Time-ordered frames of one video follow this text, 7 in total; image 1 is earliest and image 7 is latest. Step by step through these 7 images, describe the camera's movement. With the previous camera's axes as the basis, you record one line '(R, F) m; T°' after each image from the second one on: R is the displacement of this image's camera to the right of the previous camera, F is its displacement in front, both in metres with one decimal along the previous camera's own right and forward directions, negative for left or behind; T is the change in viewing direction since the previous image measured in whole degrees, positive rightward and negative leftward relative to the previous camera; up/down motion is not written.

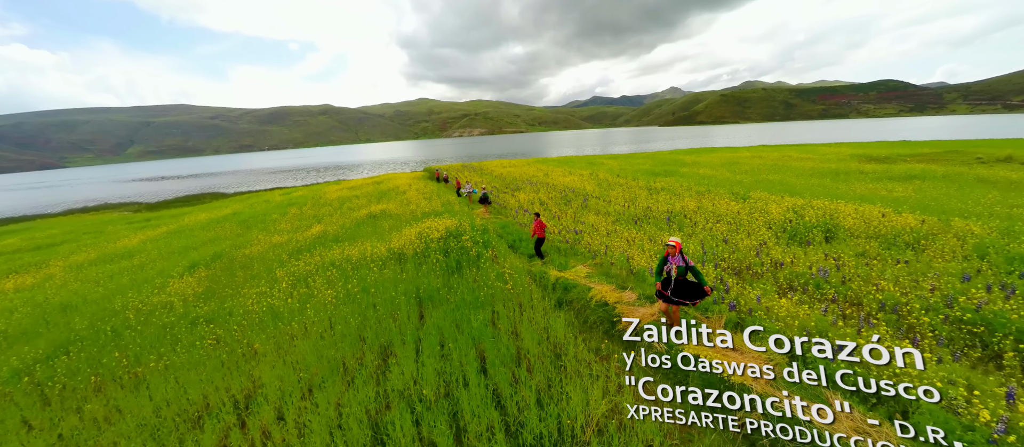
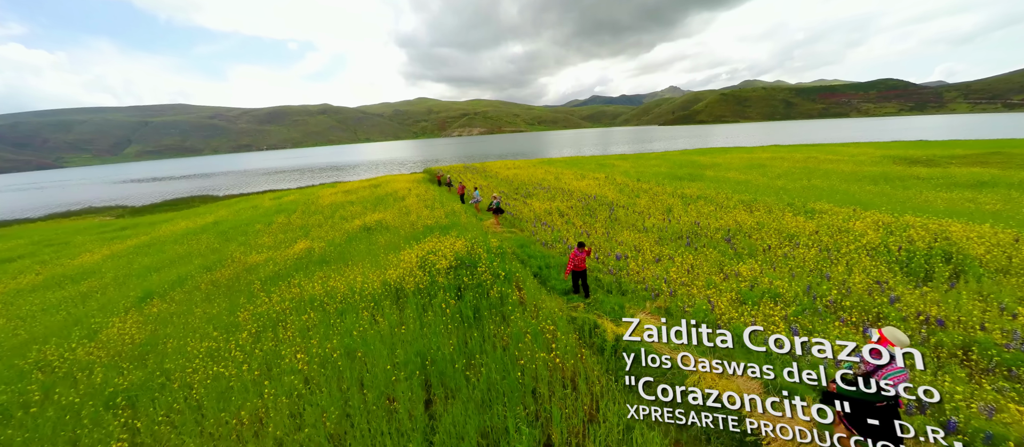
(-0.6, +1.8) m; 0°
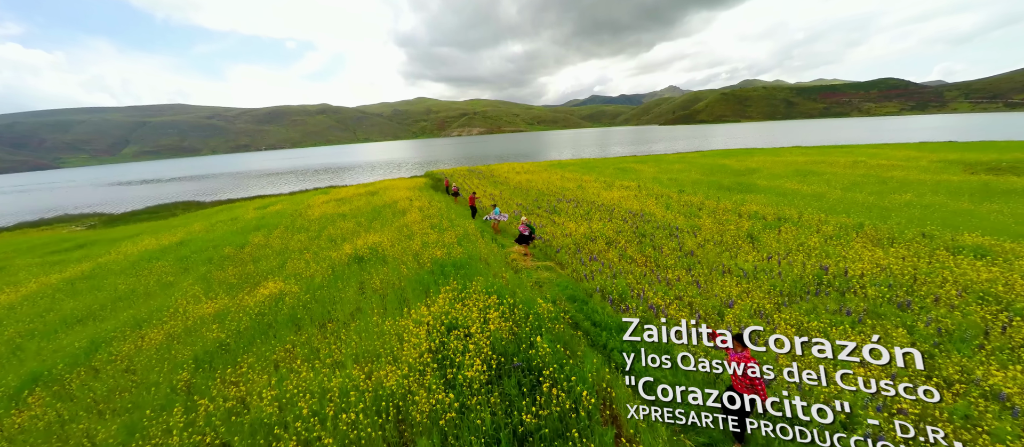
(-1.0, +2.7) m; 0°
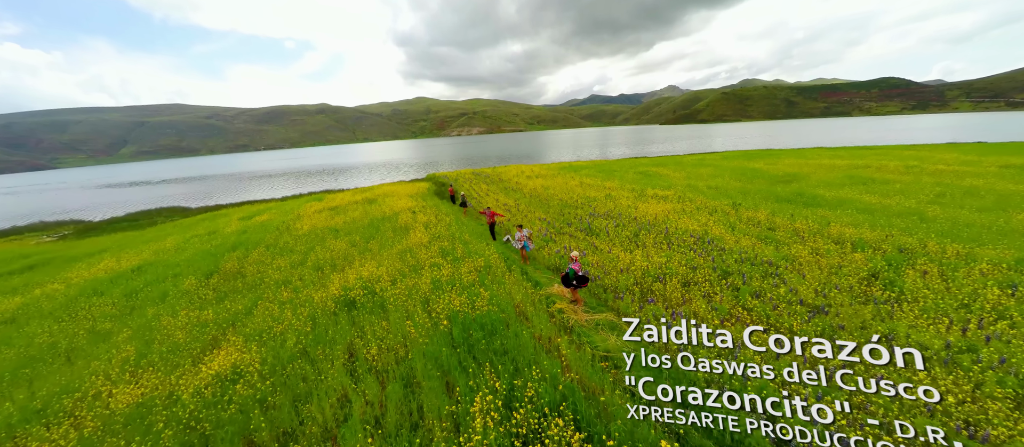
(-0.9, +2.4) m; 0°
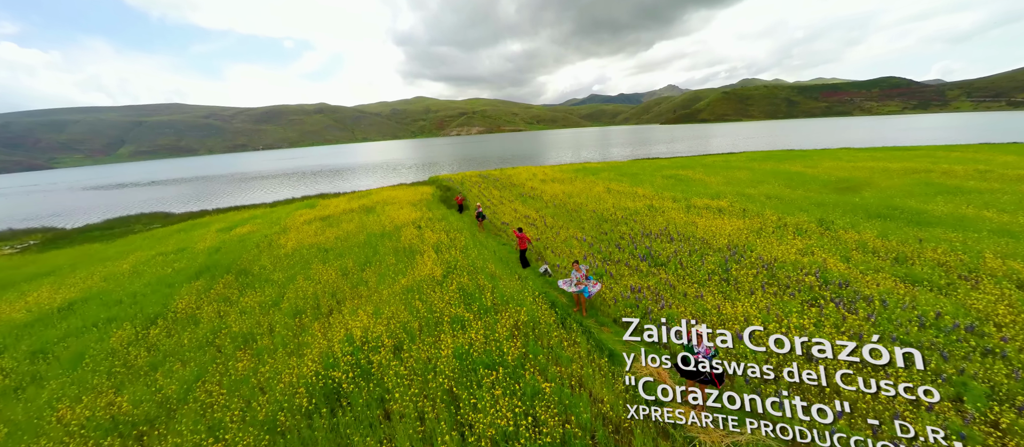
(-1.1, +1.6) m; 0°
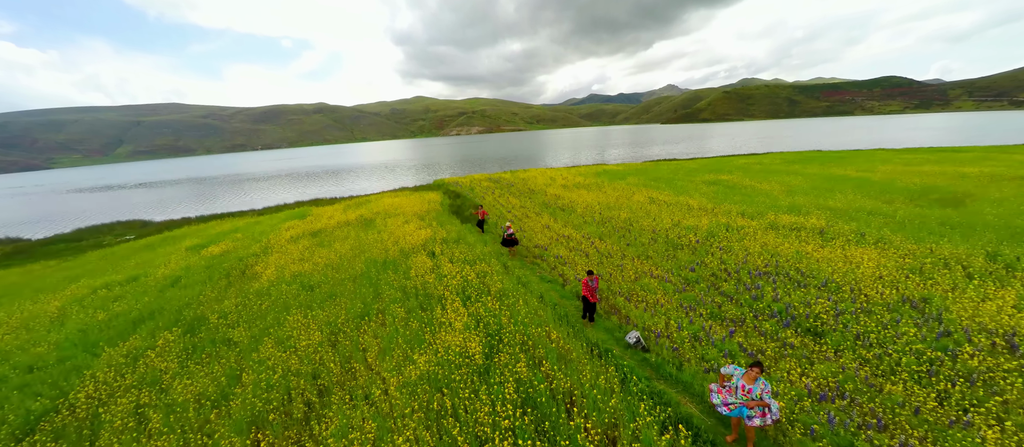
(-1.5, +3.4) m; 0°
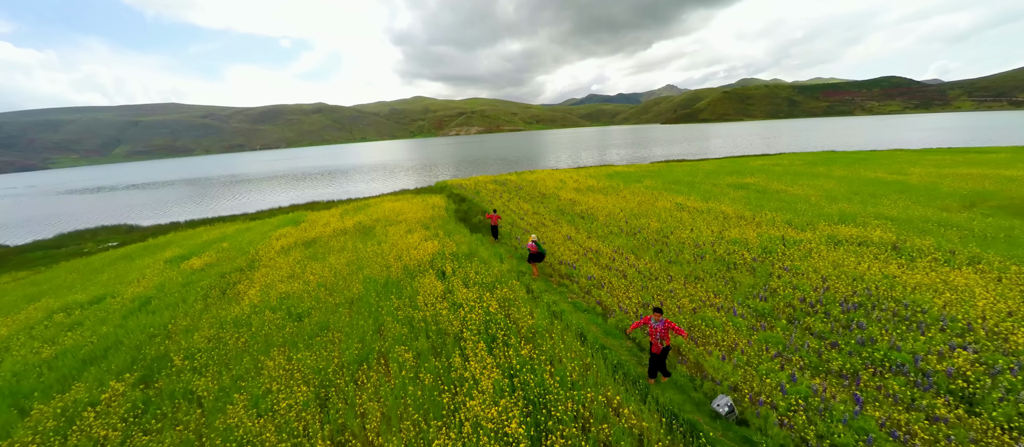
(-0.8, +1.7) m; 0°
